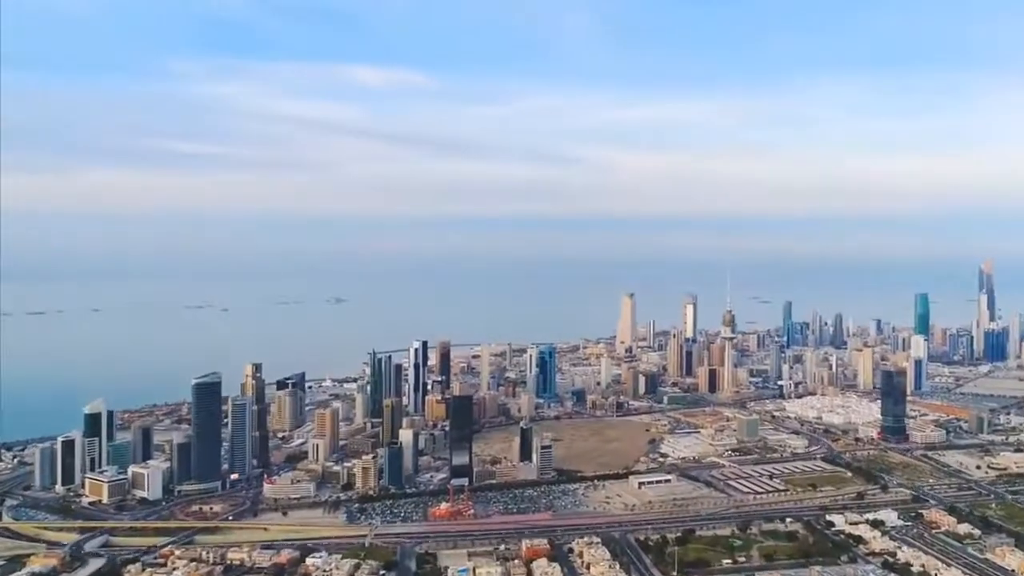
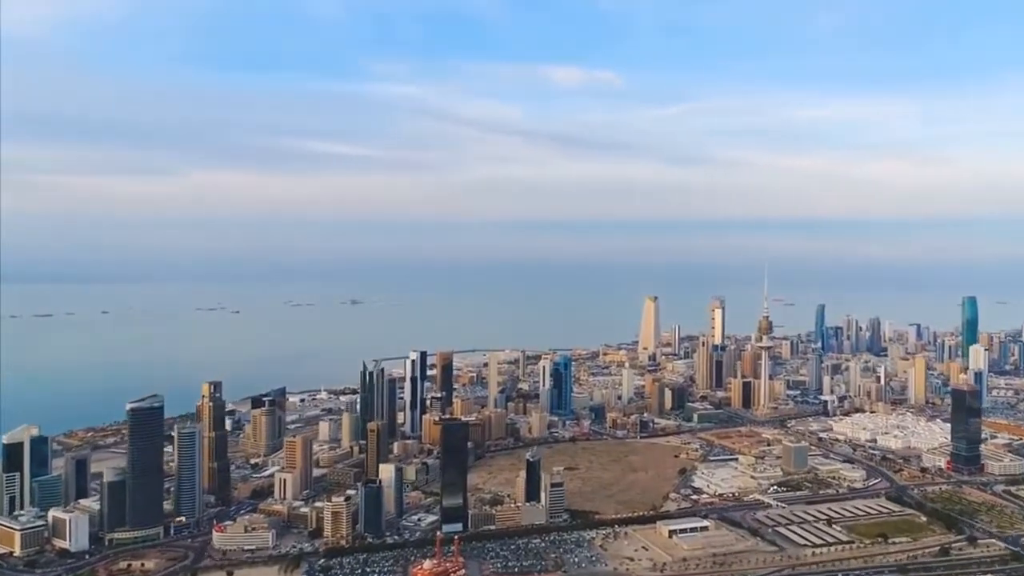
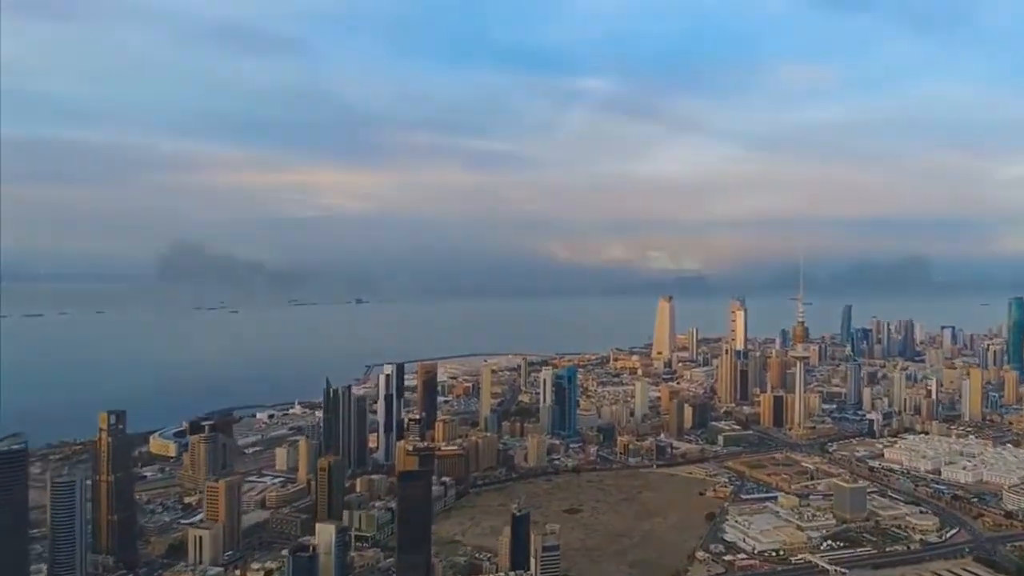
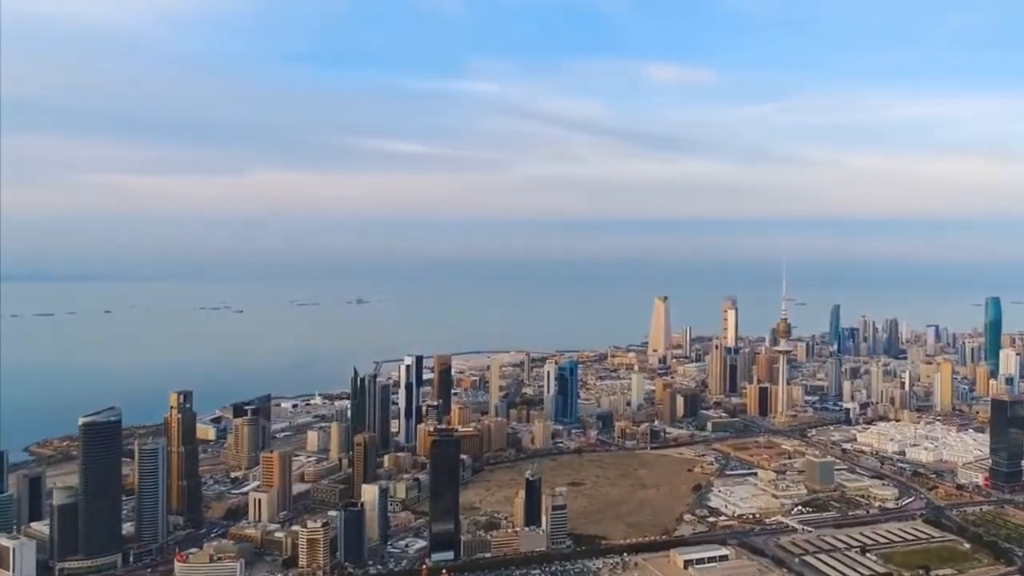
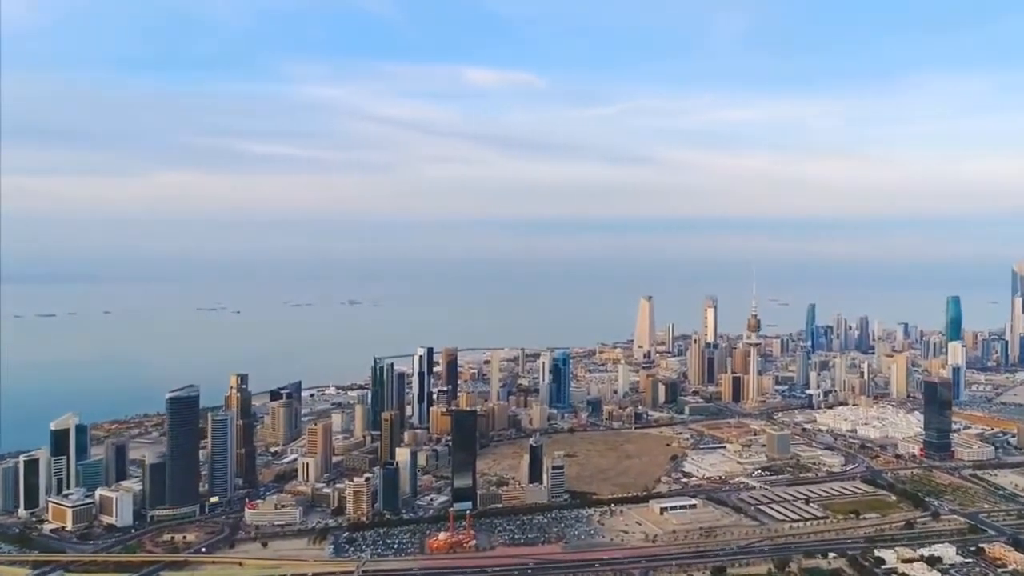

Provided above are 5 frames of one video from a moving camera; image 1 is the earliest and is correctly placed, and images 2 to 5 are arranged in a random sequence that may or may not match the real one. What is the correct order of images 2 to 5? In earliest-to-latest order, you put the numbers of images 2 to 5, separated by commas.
5, 2, 4, 3
